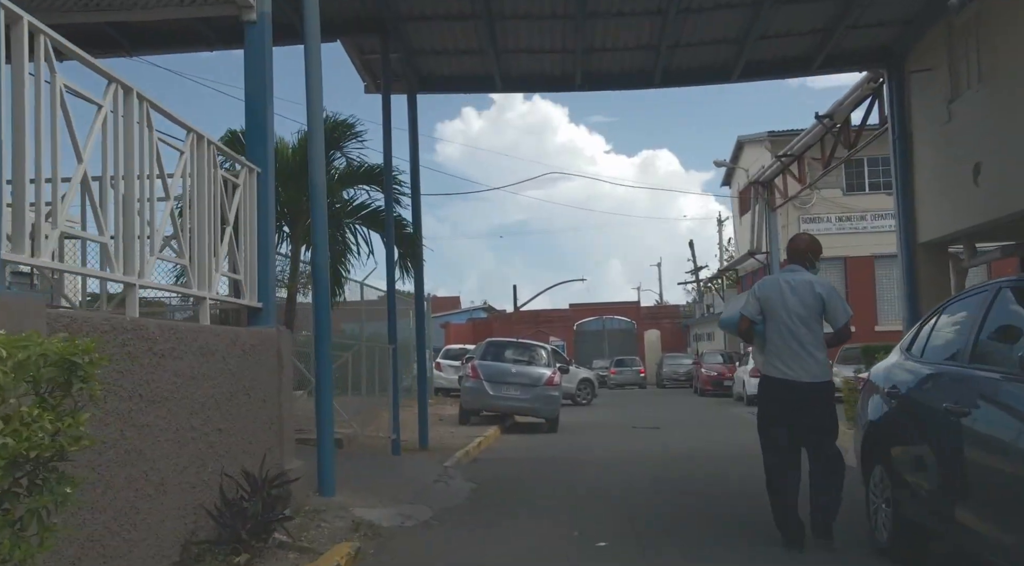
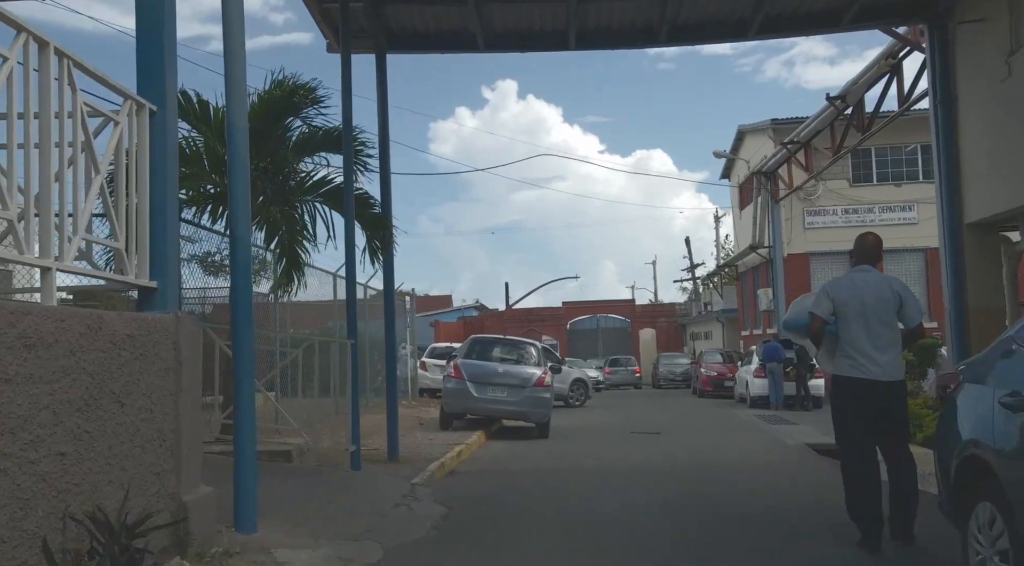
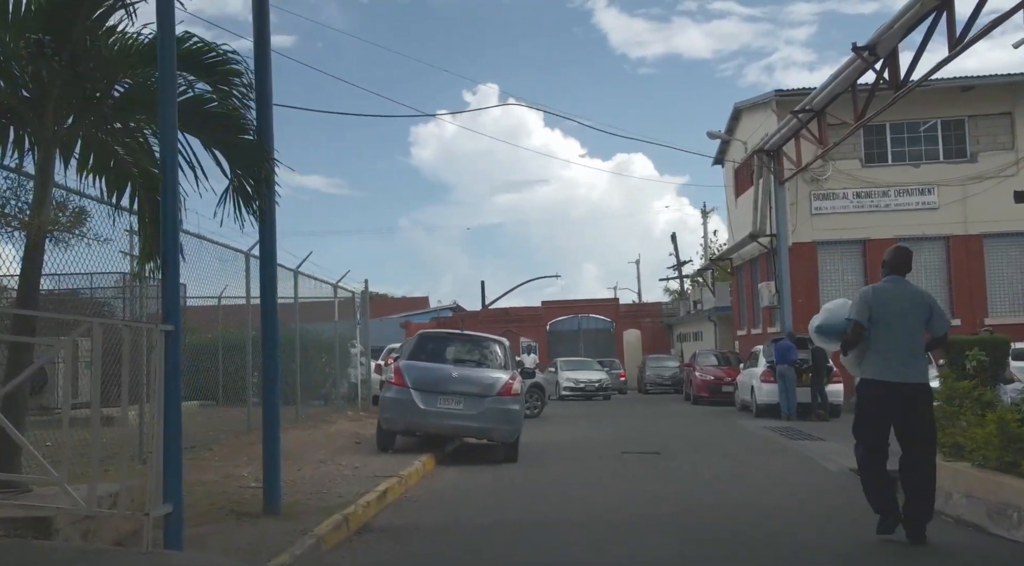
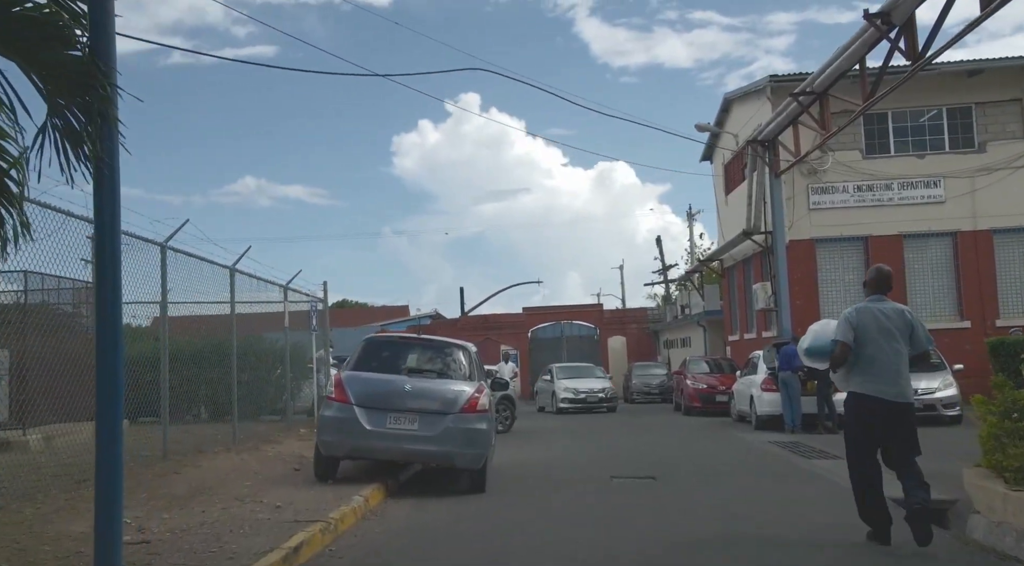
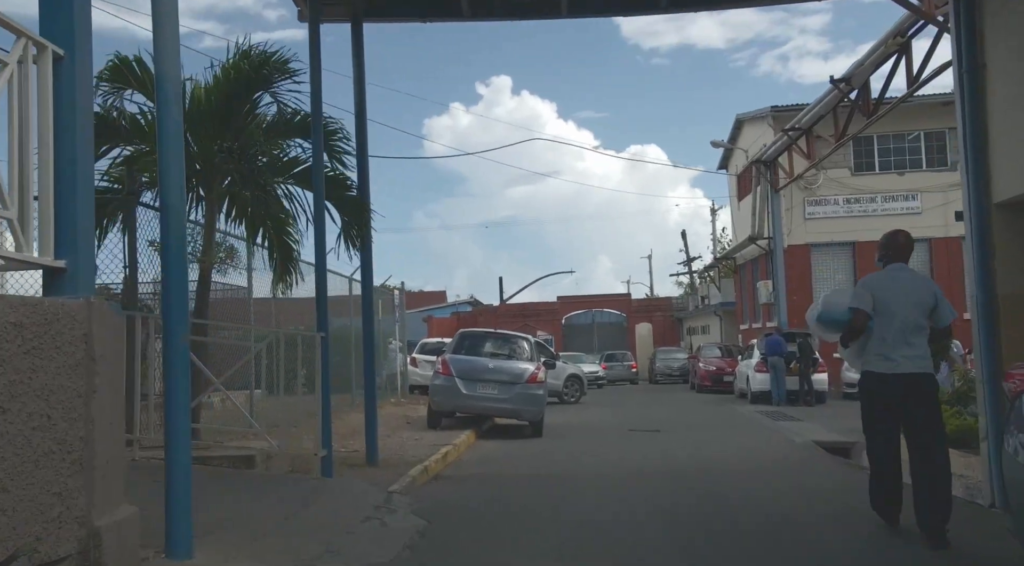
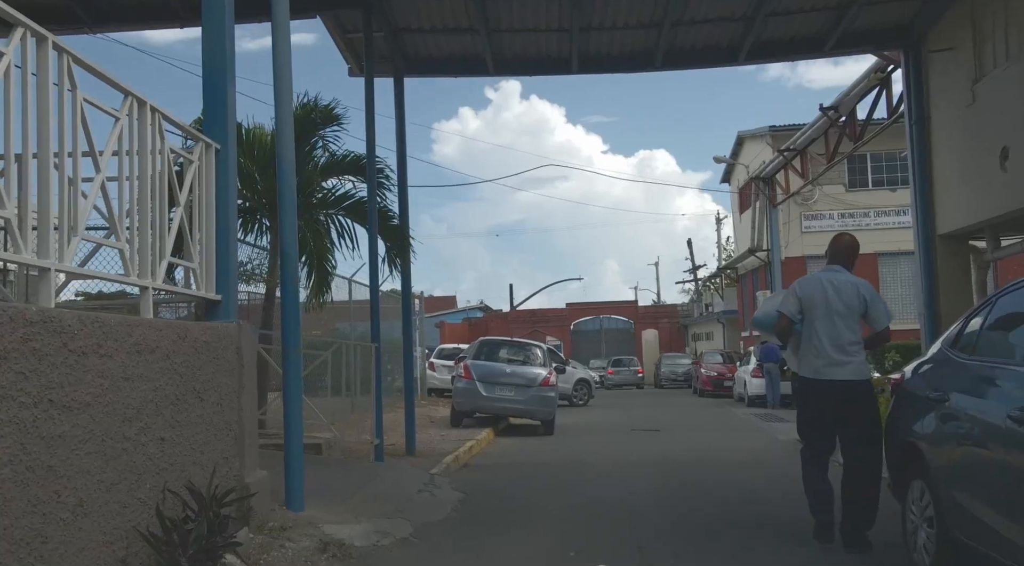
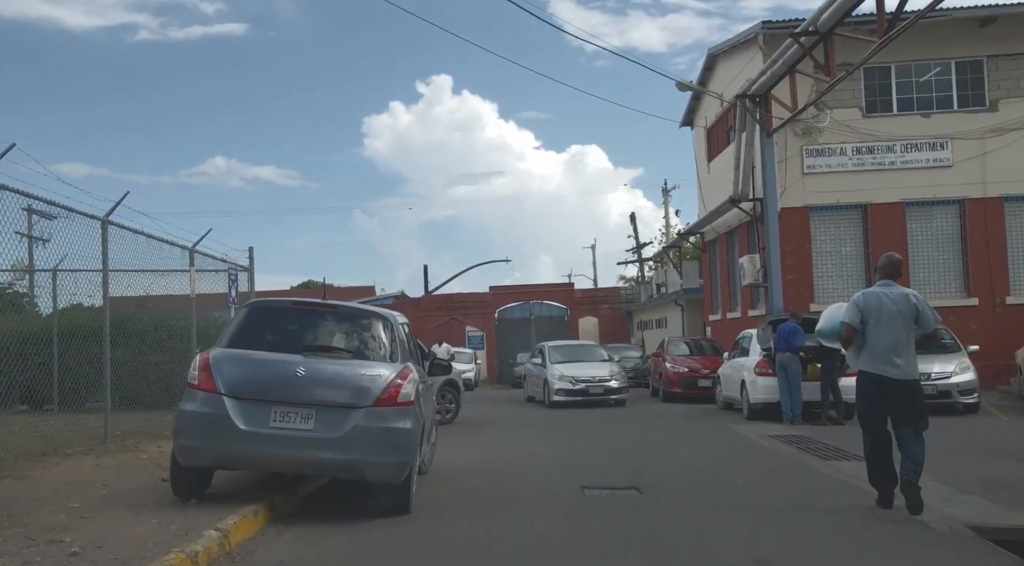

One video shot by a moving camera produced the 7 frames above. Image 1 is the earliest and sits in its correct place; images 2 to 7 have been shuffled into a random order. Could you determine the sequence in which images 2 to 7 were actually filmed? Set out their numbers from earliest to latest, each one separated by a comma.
6, 2, 5, 3, 4, 7
